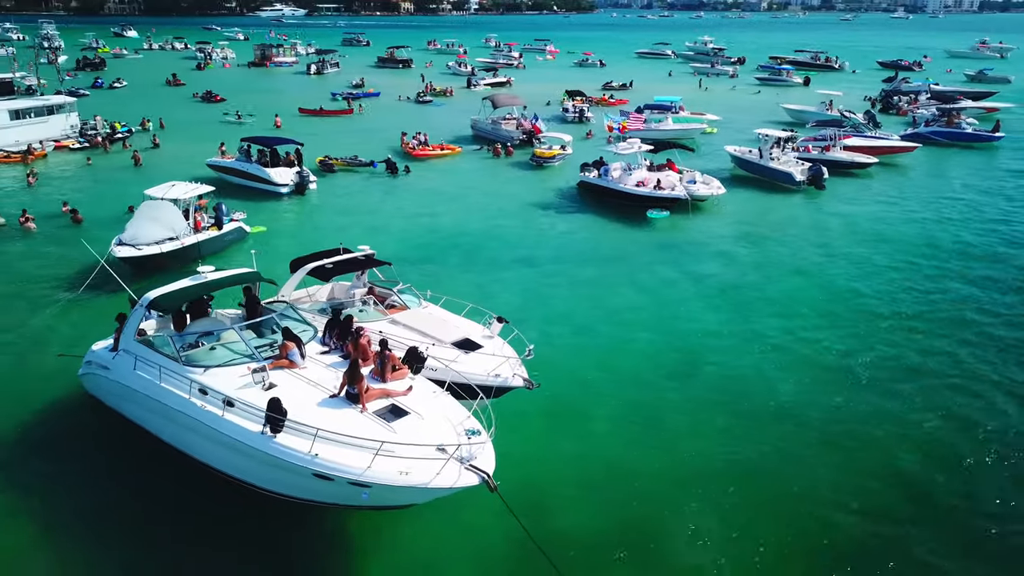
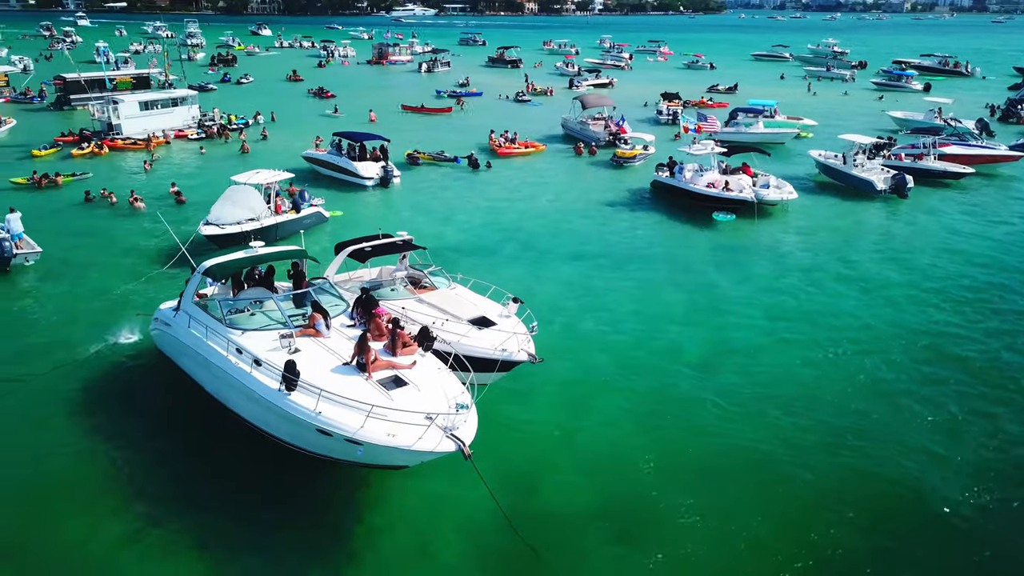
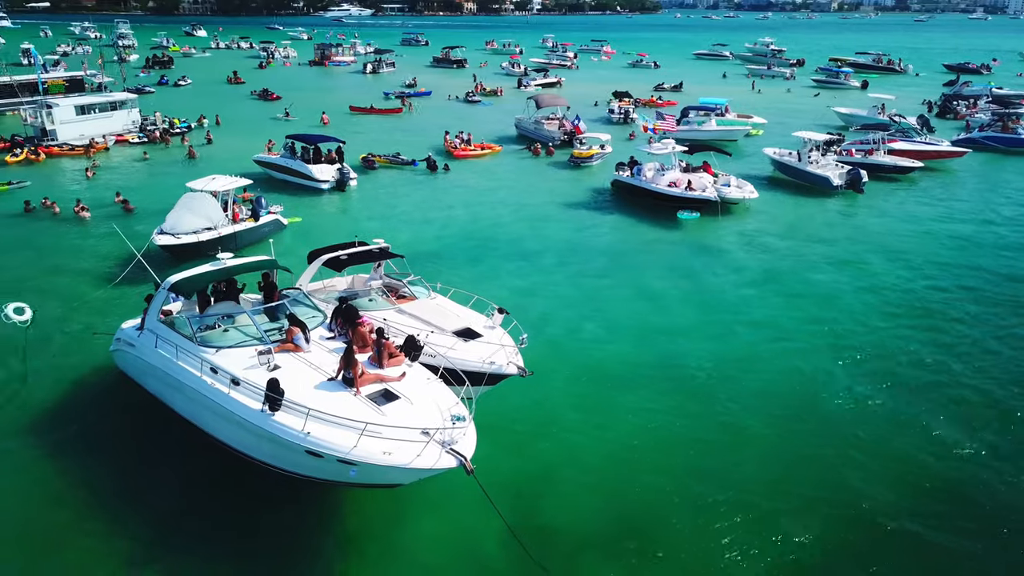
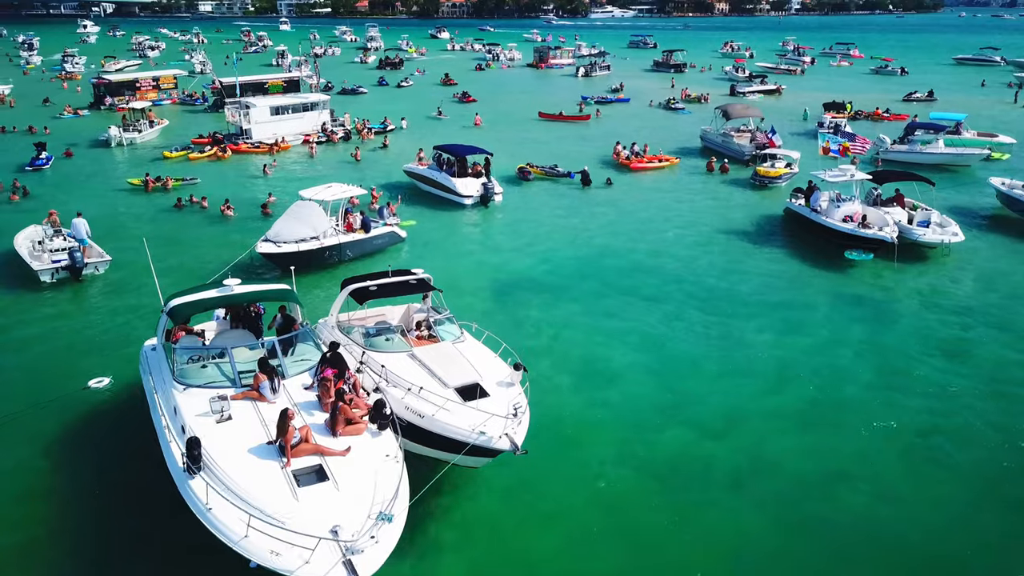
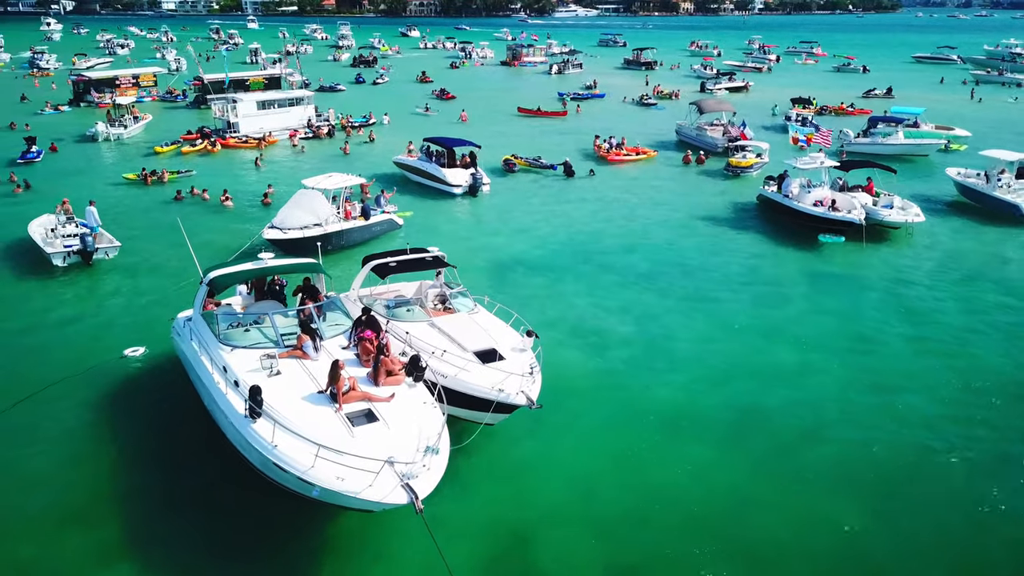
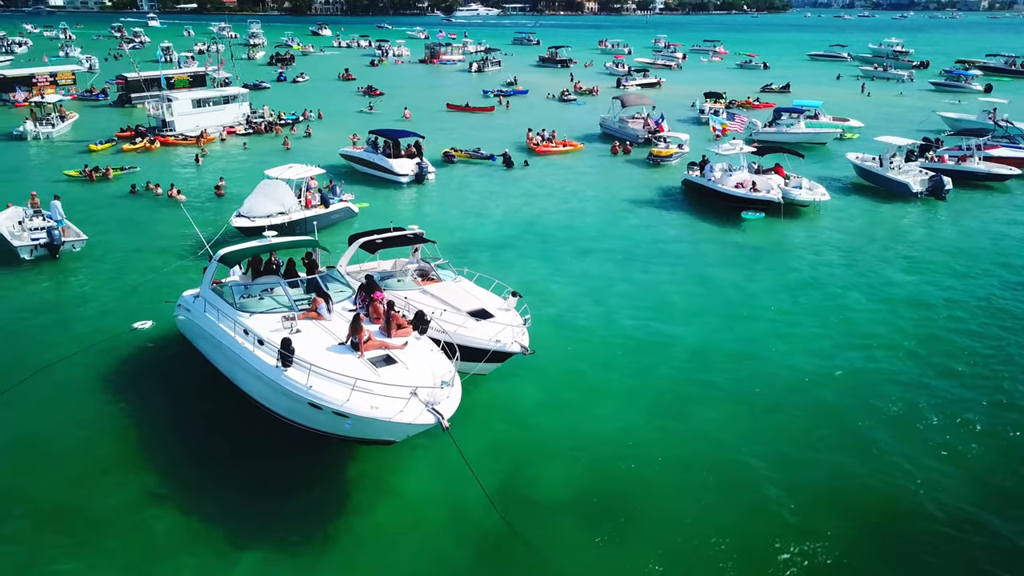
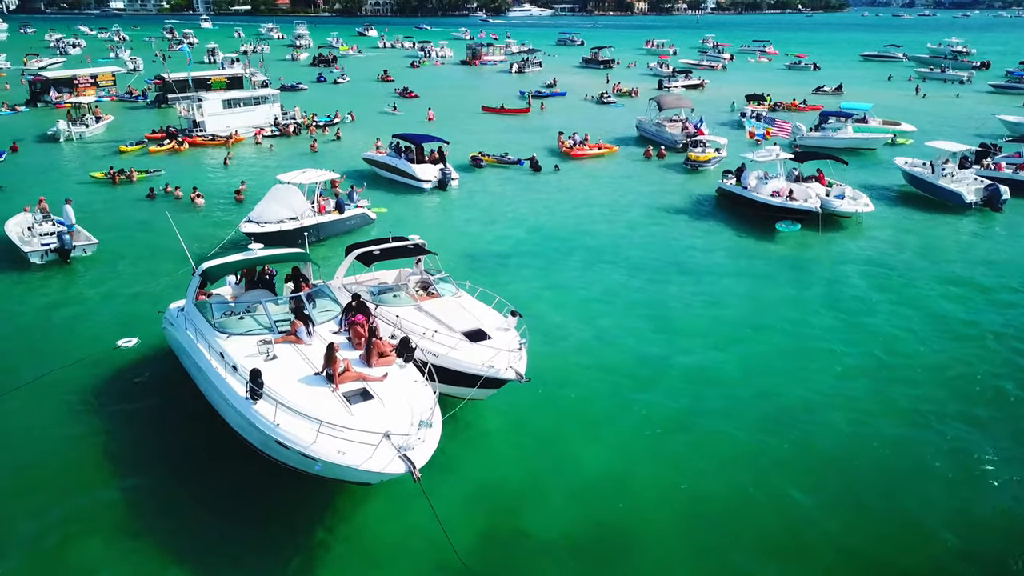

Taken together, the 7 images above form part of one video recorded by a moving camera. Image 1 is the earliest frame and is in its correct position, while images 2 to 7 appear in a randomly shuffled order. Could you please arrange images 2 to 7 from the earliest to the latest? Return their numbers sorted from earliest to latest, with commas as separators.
3, 2, 6, 7, 5, 4
